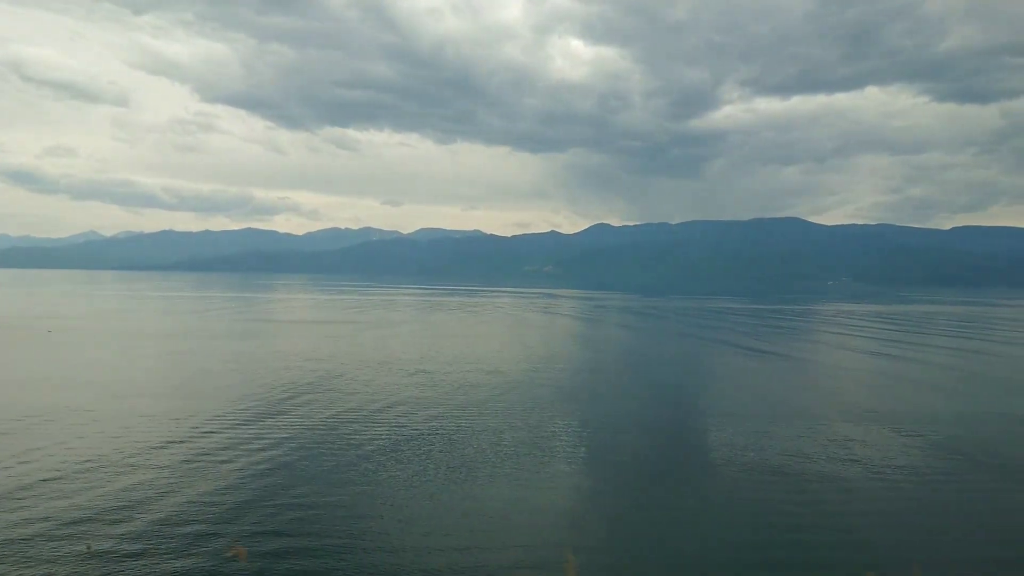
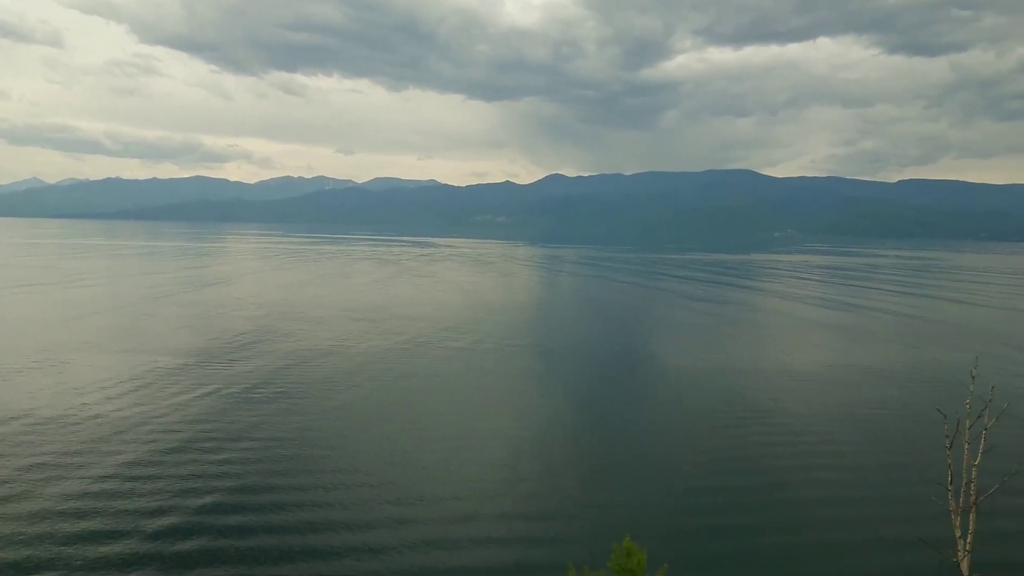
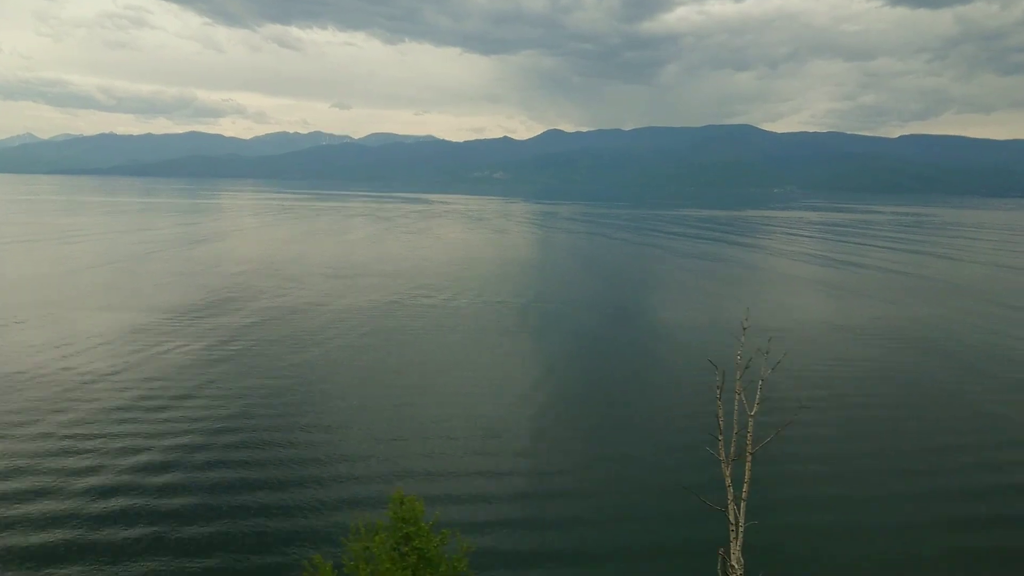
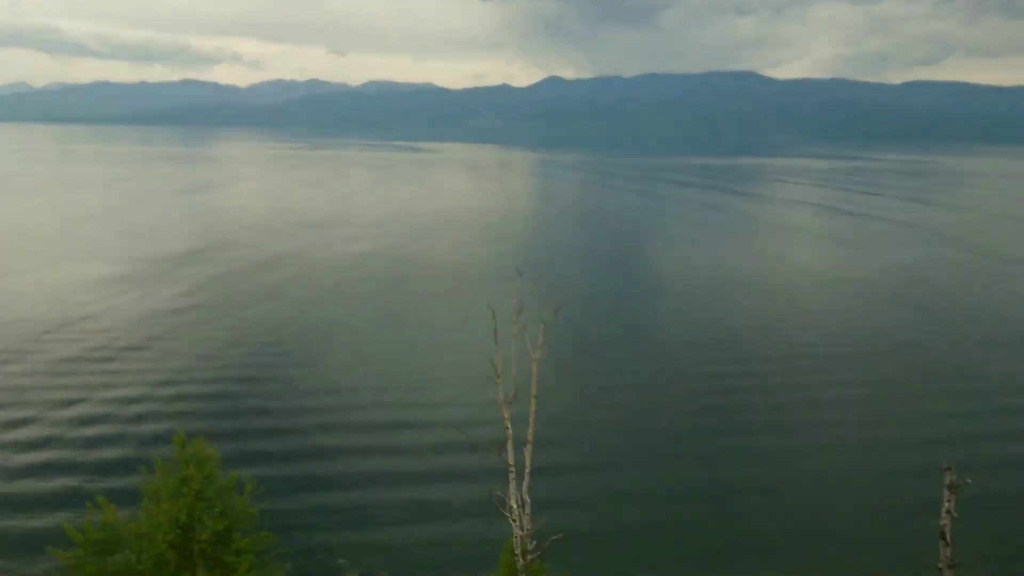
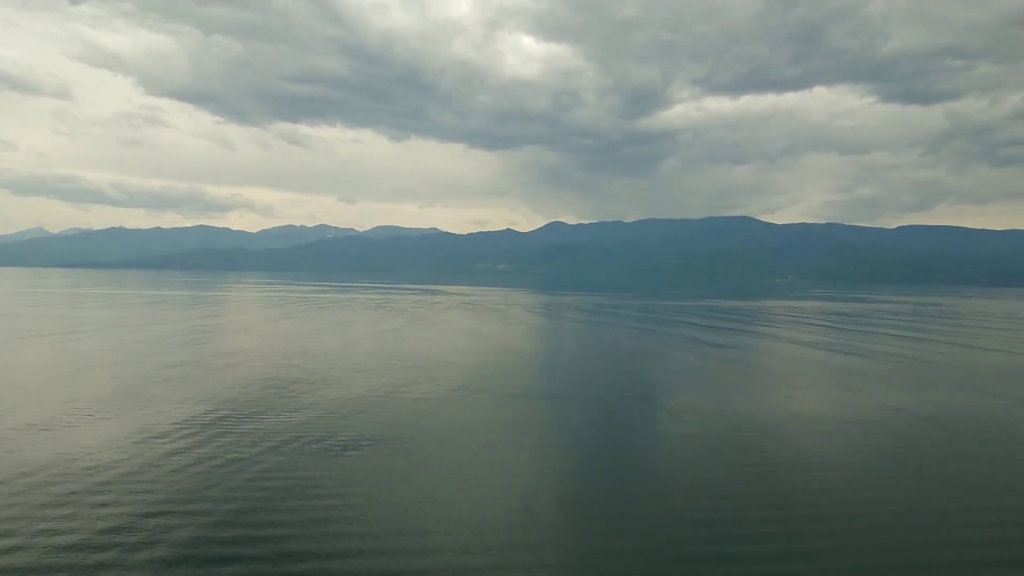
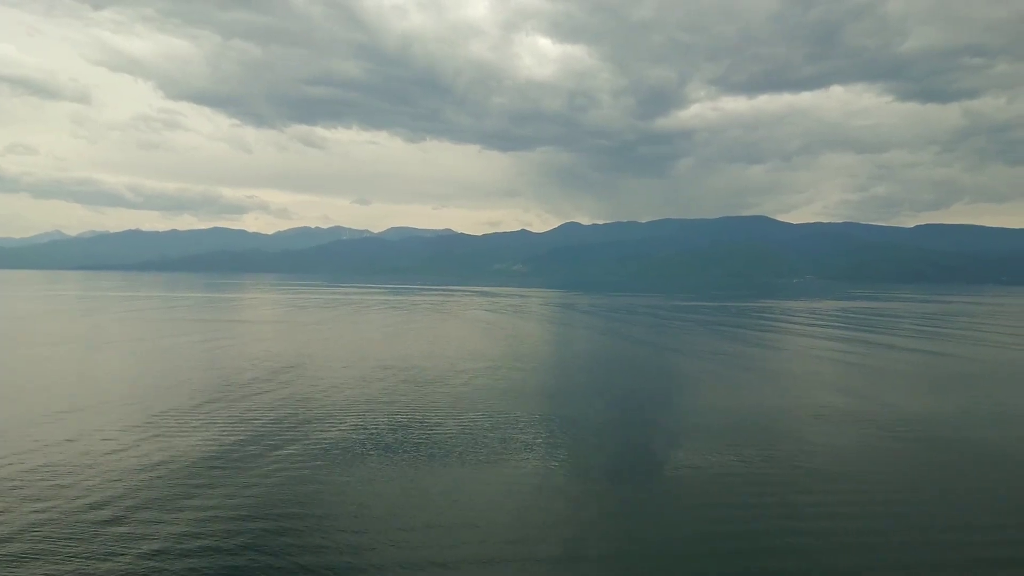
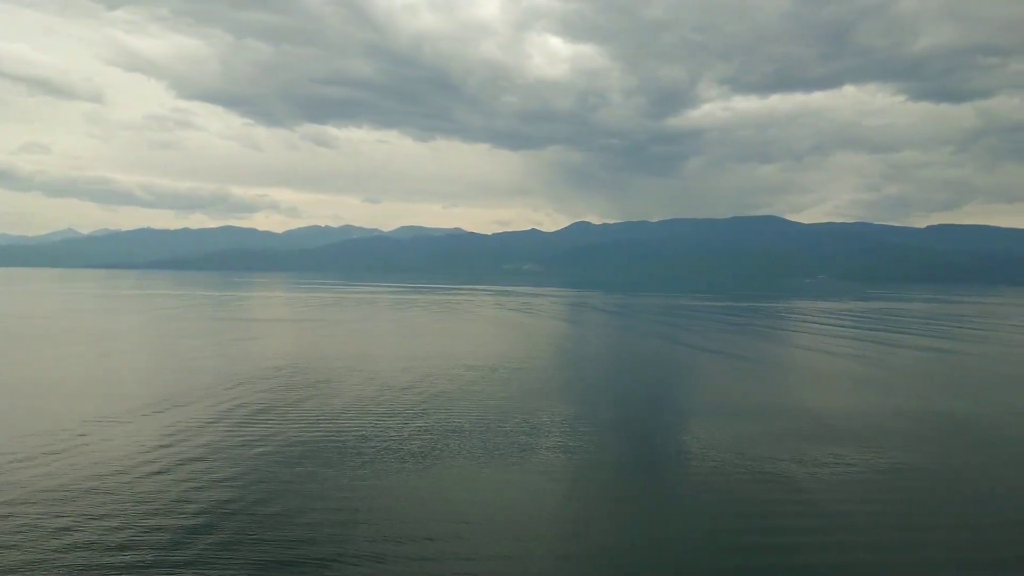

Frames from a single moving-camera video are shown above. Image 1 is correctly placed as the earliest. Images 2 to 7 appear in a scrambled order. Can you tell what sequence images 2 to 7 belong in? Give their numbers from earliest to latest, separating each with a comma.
7, 6, 5, 2, 3, 4
